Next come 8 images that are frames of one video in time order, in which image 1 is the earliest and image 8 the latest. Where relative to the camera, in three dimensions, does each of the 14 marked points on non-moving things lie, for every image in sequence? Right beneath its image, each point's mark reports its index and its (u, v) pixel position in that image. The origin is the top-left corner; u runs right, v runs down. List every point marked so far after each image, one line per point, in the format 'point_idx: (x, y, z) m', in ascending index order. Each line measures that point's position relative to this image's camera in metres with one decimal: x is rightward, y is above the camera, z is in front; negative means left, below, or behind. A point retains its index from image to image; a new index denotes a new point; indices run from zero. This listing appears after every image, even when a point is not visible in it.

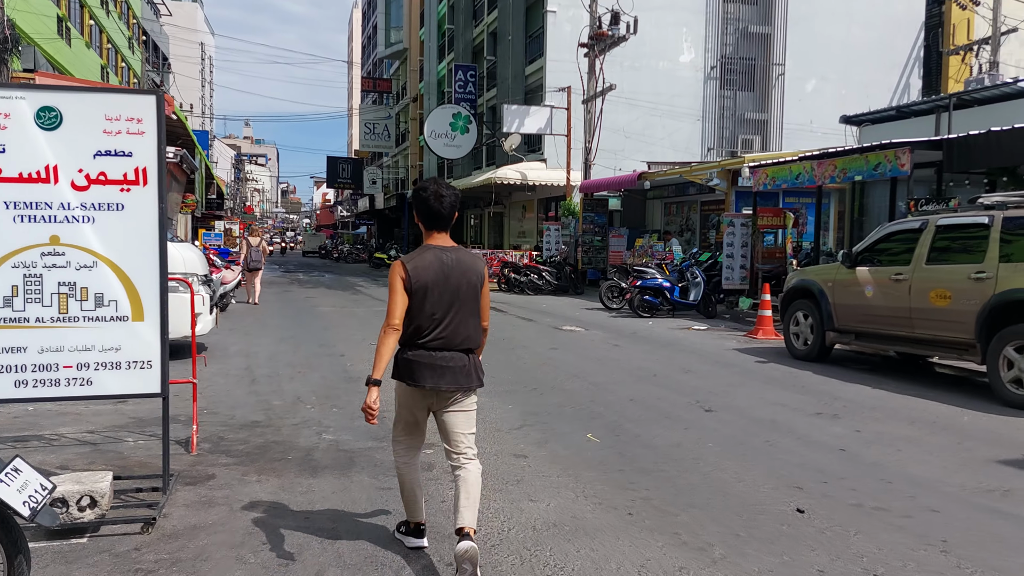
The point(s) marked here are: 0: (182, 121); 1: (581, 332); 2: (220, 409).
0: (-7.0, +3.5, +17.4) m
1: (+1.0, -0.7, +12.0) m
2: (-2.2, -0.9, +6.2) m
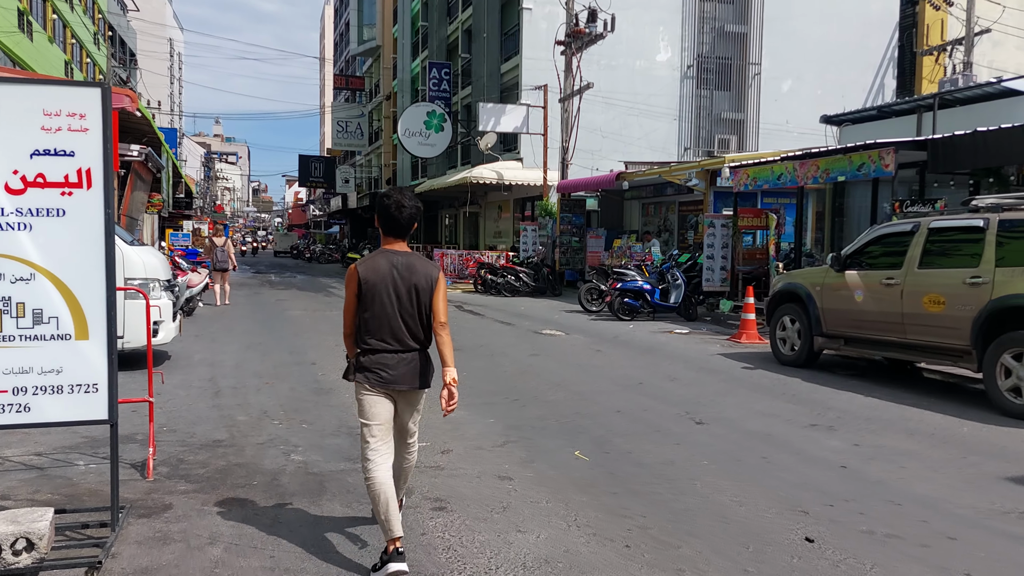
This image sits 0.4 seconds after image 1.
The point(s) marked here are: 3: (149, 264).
0: (-7.5, +3.5, +16.8) m
1: (+0.7, -0.7, +11.7) m
2: (-2.4, -1.0, +5.8) m
3: (-3.6, +0.2, +8.0) m
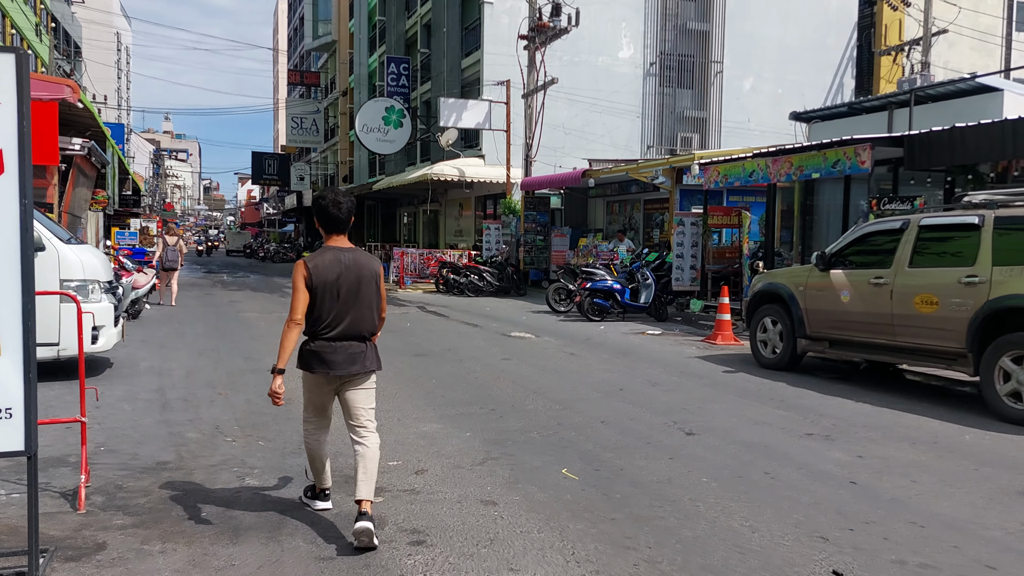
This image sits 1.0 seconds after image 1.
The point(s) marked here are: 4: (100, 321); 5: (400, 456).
0: (-8.3, +3.5, +15.9) m
1: (+0.3, -0.7, +11.3) m
2: (-2.5, -1.0, +5.2) m
3: (-3.8, +0.2, +7.3) m
4: (-3.7, -0.3, +7.3) m
5: (-0.7, -1.1, +5.1) m
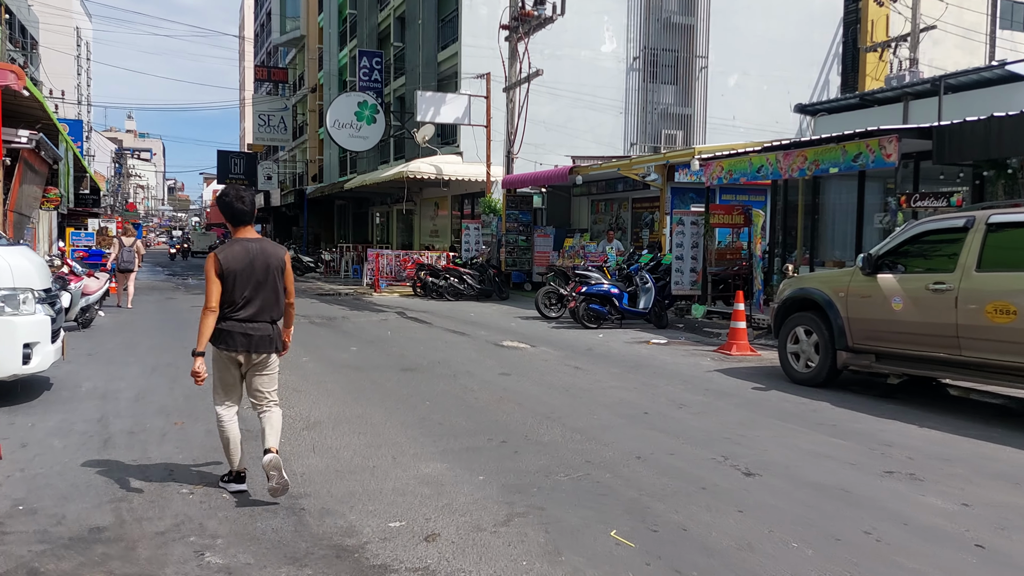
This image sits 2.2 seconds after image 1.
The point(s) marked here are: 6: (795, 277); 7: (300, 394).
0: (-8.5, +3.4, +14.6) m
1: (+0.2, -0.8, +10.3) m
2: (-2.3, -1.1, +4.1) m
3: (-3.8, +0.1, +6.2) m
4: (-3.7, -0.4, +6.2) m
5: (-0.5, -1.1, +4.0) m
6: (+2.8, +0.1, +7.9) m
7: (-1.9, -0.9, +7.1) m
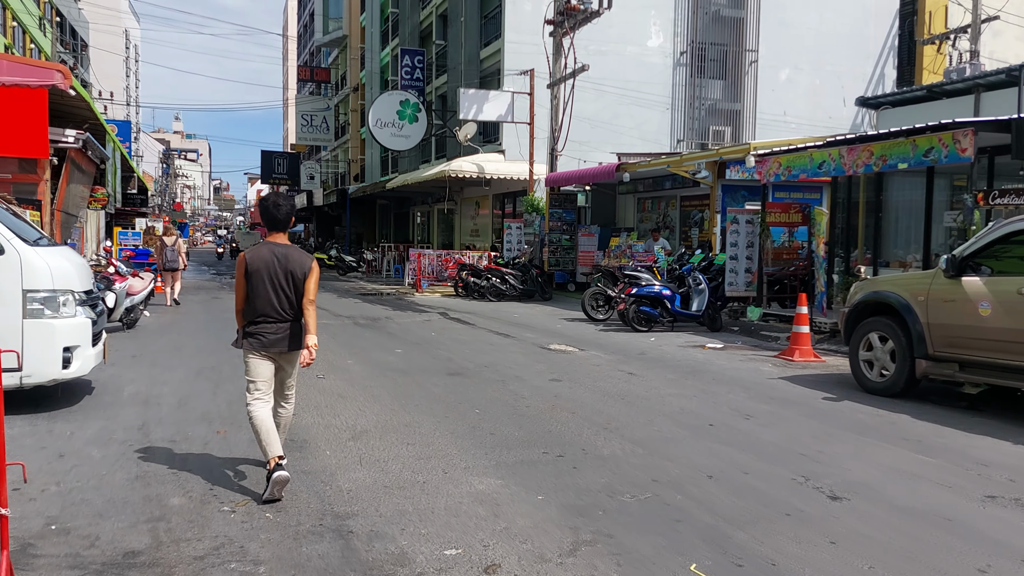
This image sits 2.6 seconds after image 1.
0: (-7.7, +3.4, +14.6) m
1: (+0.8, -0.8, +9.9) m
2: (-2.0, -1.1, +3.8) m
3: (-3.3, +0.1, +6.0) m
4: (-3.2, -0.4, +6.0) m
5: (-0.2, -1.1, +3.7) m
6: (+3.3, +0.1, +7.4) m
7: (-1.4, -0.9, +6.9) m
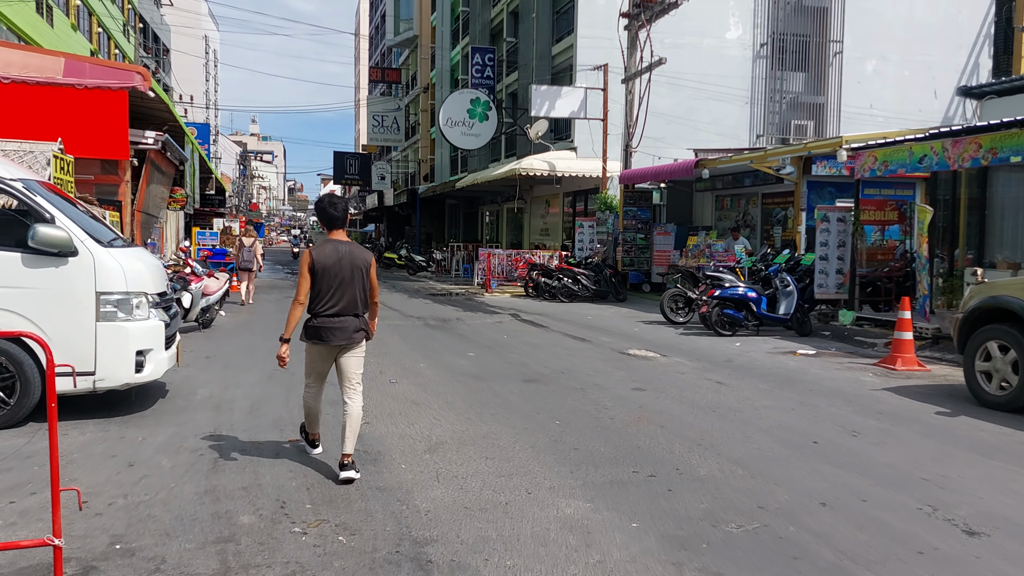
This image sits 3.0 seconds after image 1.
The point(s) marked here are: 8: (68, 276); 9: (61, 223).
0: (-6.3, +3.4, +14.8) m
1: (+1.7, -0.8, +9.4) m
2: (-1.6, -1.1, +3.6) m
3: (-2.7, +0.1, +5.9) m
4: (-2.7, -0.4, +5.8) m
5: (+0.1, -1.2, +3.3) m
6: (+4.0, 0.0, +6.8) m
7: (-0.8, -1.0, +6.6) m
8: (-3.1, +0.1, +5.6) m
9: (-3.2, +0.5, +5.7) m
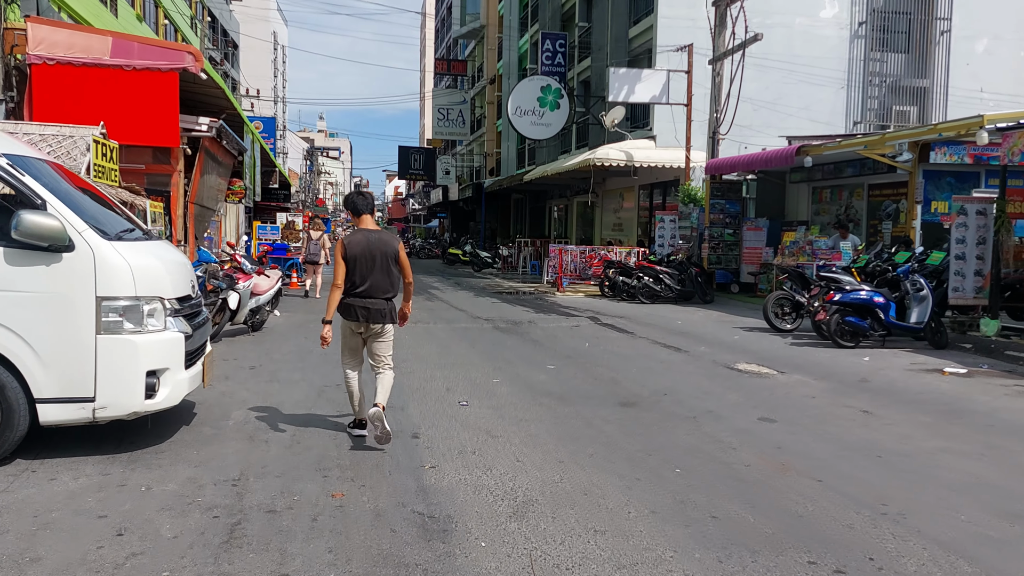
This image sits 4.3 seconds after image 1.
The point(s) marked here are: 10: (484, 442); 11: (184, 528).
0: (-5.0, +3.4, +13.9) m
1: (+2.6, -0.9, +7.9) m
2: (-1.2, -1.2, +2.3) m
3: (-2.1, +0.1, +4.7) m
4: (-2.0, -0.4, +4.7) m
5: (+0.5, -1.2, +1.9) m
6: (+4.6, 0.0, +5.1) m
7: (-0.1, -1.0, +5.2) m
8: (-2.5, +0.1, +4.4) m
9: (-2.6, +0.4, +4.6) m
10: (-0.2, -1.0, +5.1) m
11: (-1.5, -1.1, +3.6) m
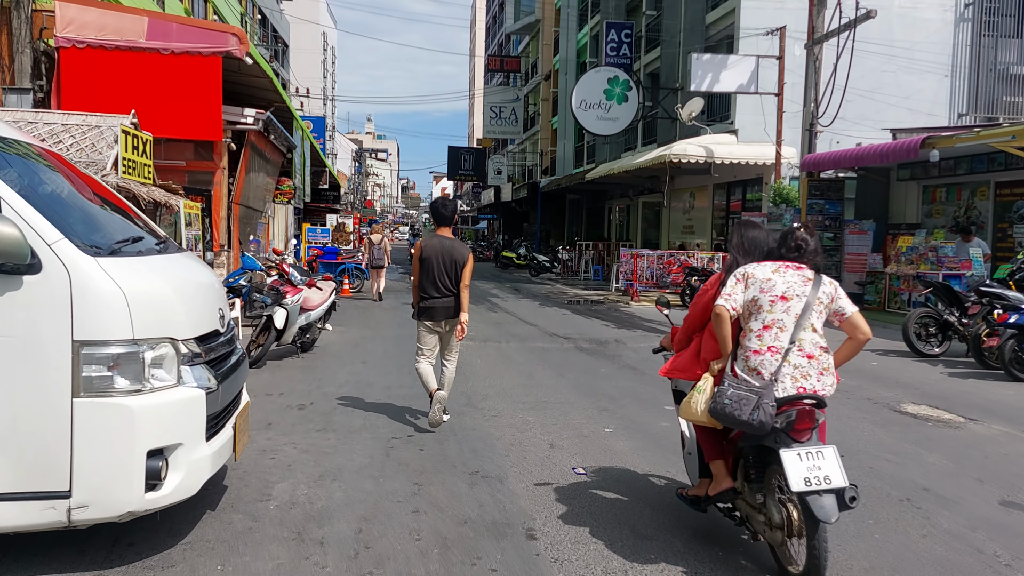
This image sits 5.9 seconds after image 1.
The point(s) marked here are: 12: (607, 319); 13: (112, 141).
0: (-3.8, +3.3, +12.5) m
1: (+3.4, -1.0, +6.1) m
2: (-0.6, -1.3, +0.8) m
3: (-1.4, 0.0, +3.2) m
4: (-1.4, -0.6, +3.2) m
5: (+1.1, -1.4, +0.3) m
6: (+5.3, -0.2, +3.2) m
7: (+0.6, -1.2, +3.6) m
8: (-1.8, -0.1, +2.9) m
9: (-1.9, +0.3, +3.1) m
10: (+0.5, -1.1, +3.5) m
11: (-0.8, -1.2, +2.1) m
12: (+1.6, -0.5, +13.8) m
13: (-4.2, +1.5, +8.5) m
